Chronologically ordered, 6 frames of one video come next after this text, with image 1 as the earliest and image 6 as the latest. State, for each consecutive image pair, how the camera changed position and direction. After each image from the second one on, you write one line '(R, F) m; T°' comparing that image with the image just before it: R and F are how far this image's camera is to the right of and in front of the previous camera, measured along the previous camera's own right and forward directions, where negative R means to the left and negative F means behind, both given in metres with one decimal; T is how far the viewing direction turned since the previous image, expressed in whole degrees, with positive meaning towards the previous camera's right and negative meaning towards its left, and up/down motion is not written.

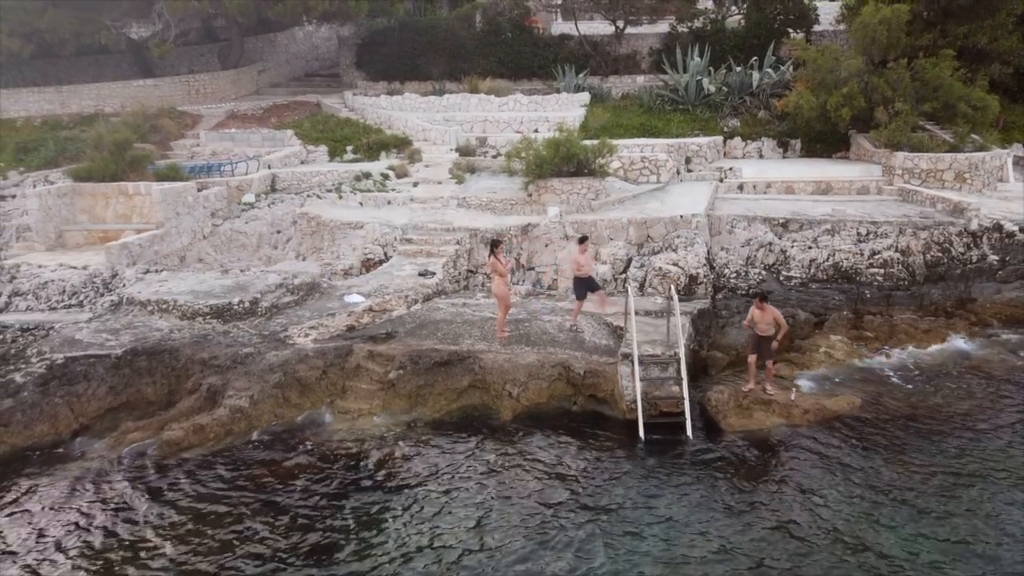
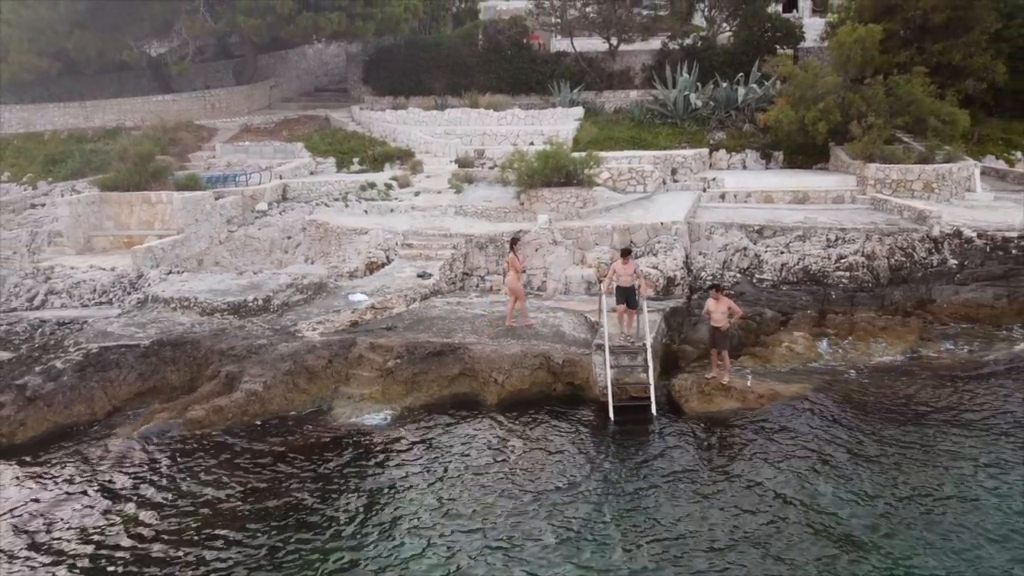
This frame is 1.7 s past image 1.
(+0.3, -1.2) m; -1°
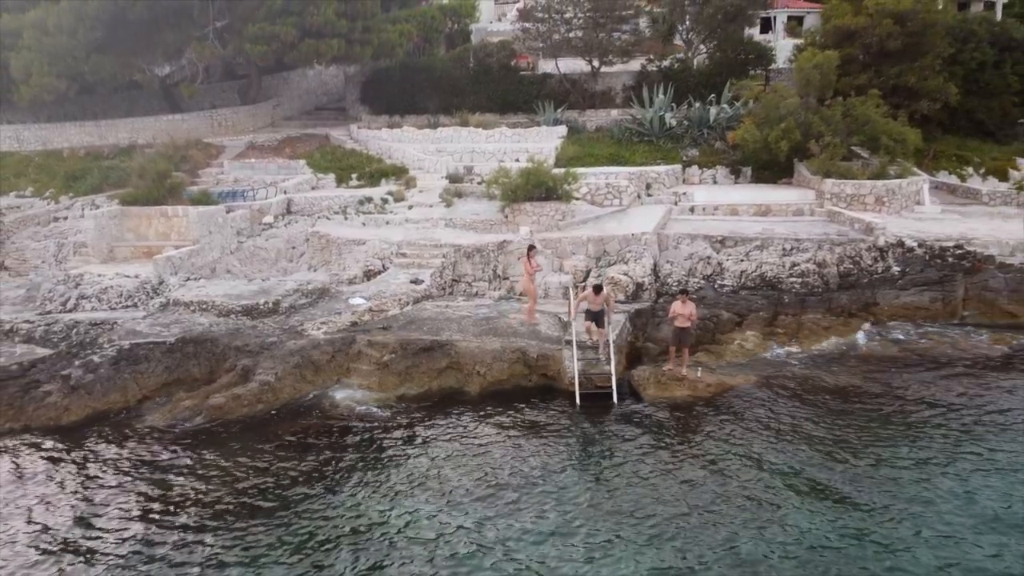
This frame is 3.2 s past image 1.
(+0.3, -1.7) m; 0°
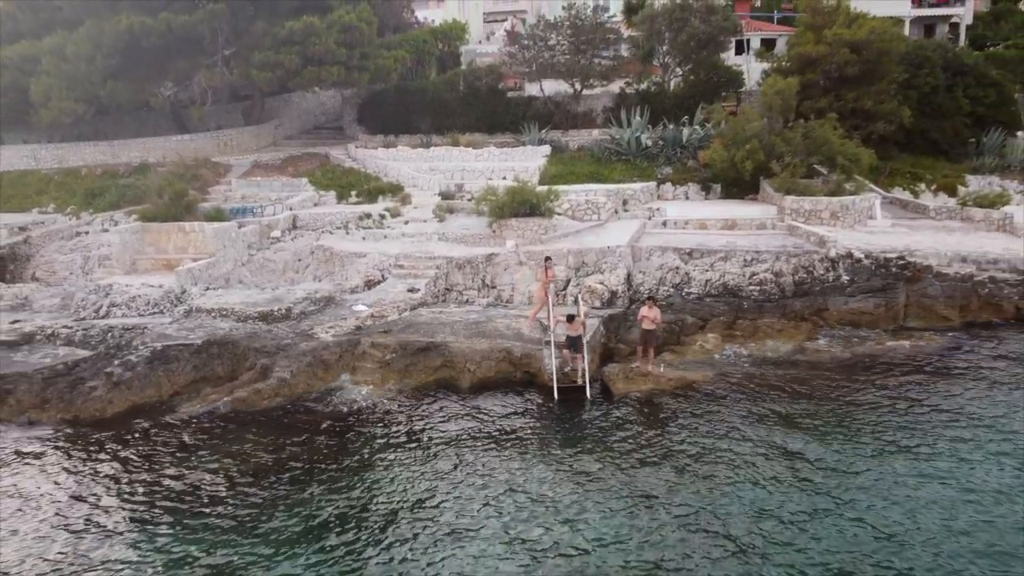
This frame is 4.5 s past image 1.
(+0.1, -1.9) m; +1°
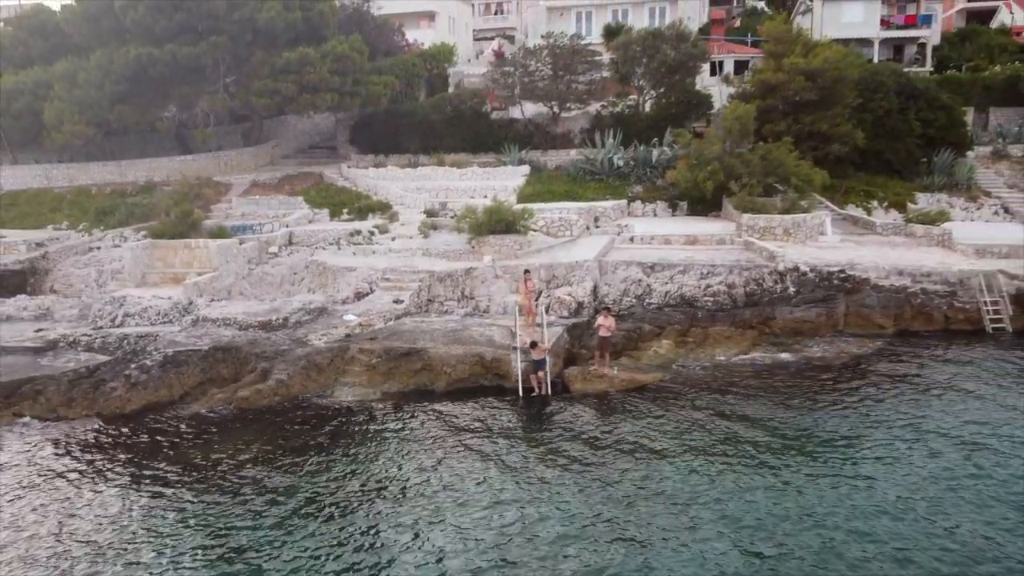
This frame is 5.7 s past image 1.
(+0.5, -2.0) m; 0°
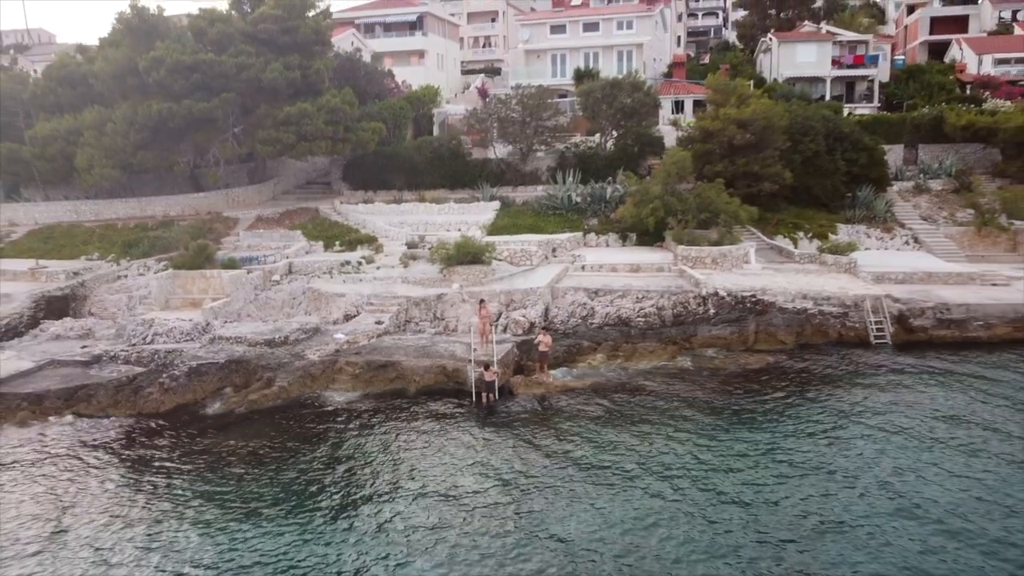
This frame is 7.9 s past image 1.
(+1.2, -4.2) m; 0°
